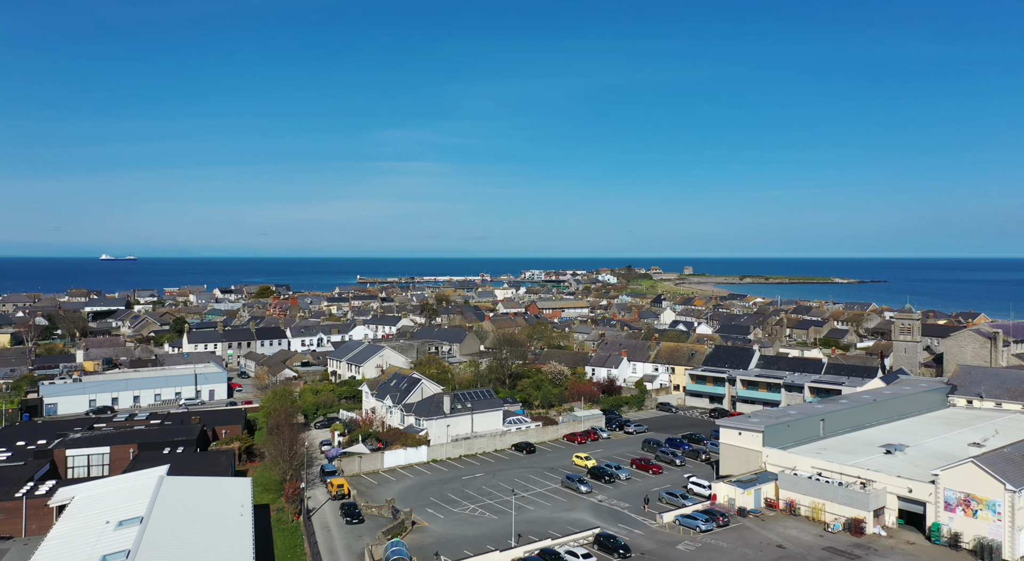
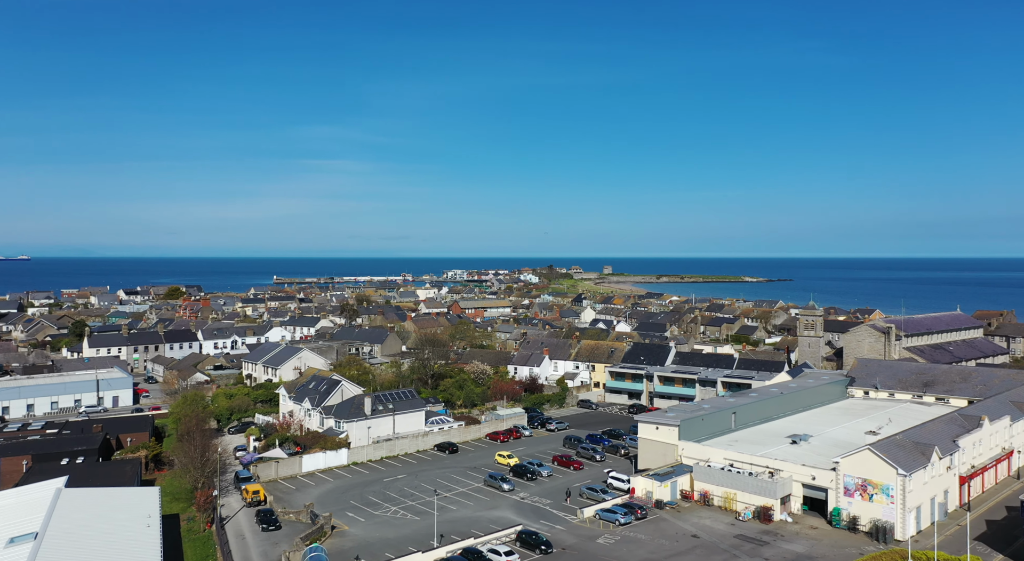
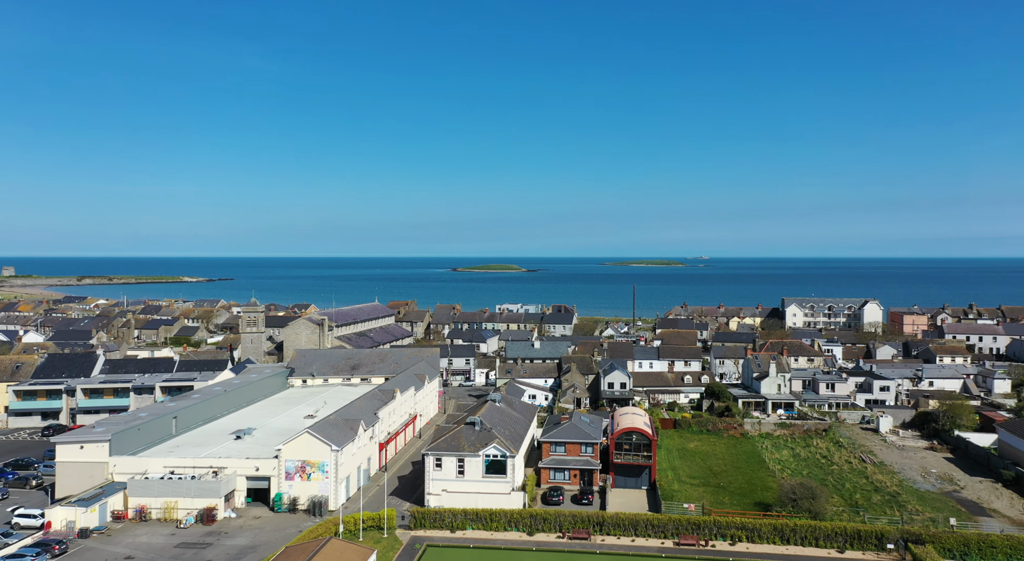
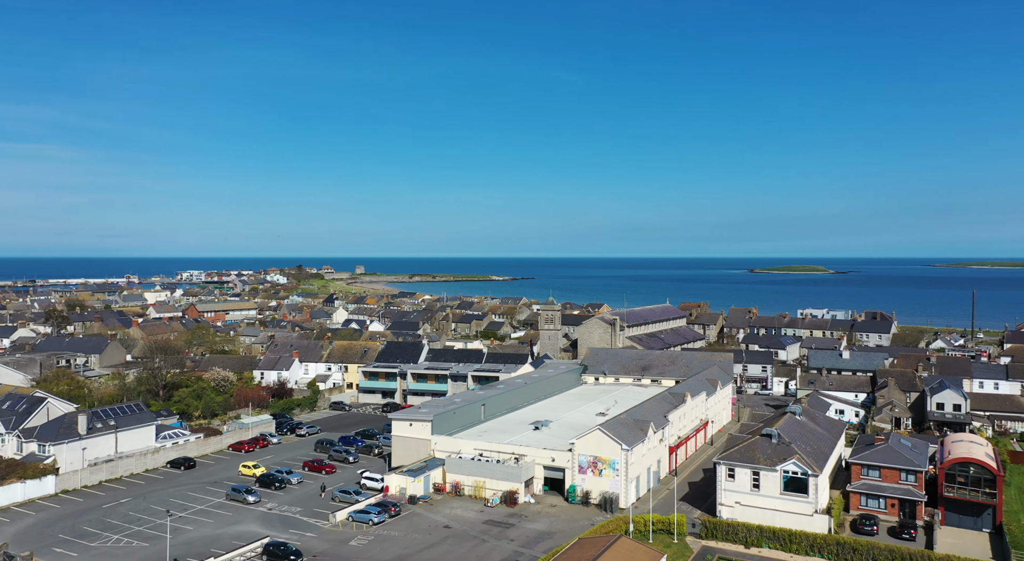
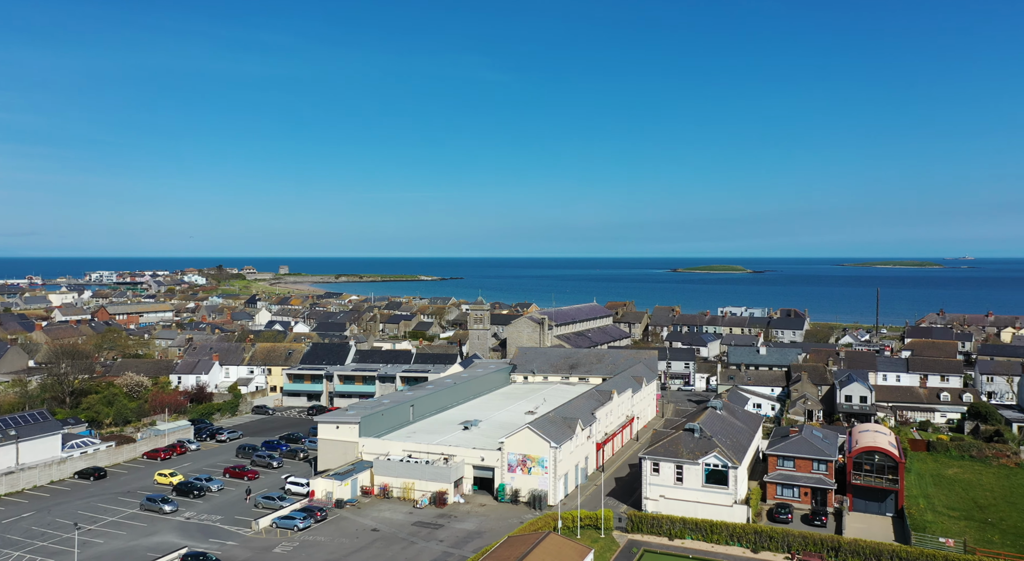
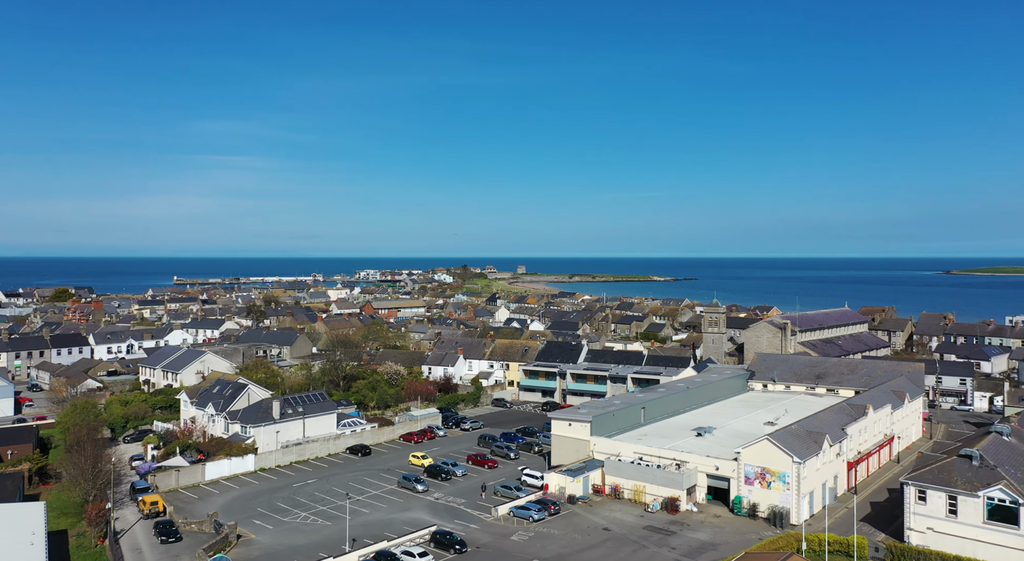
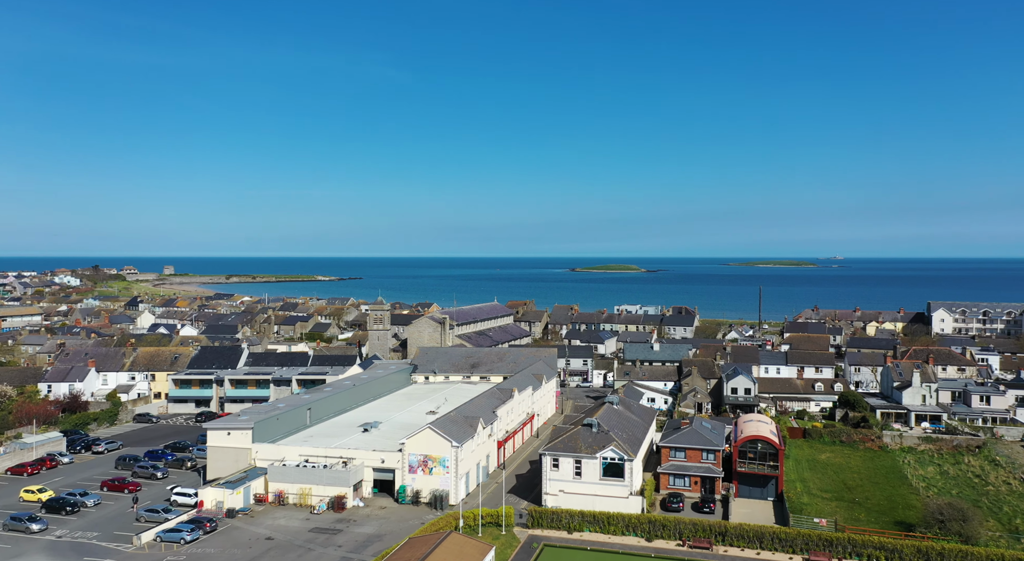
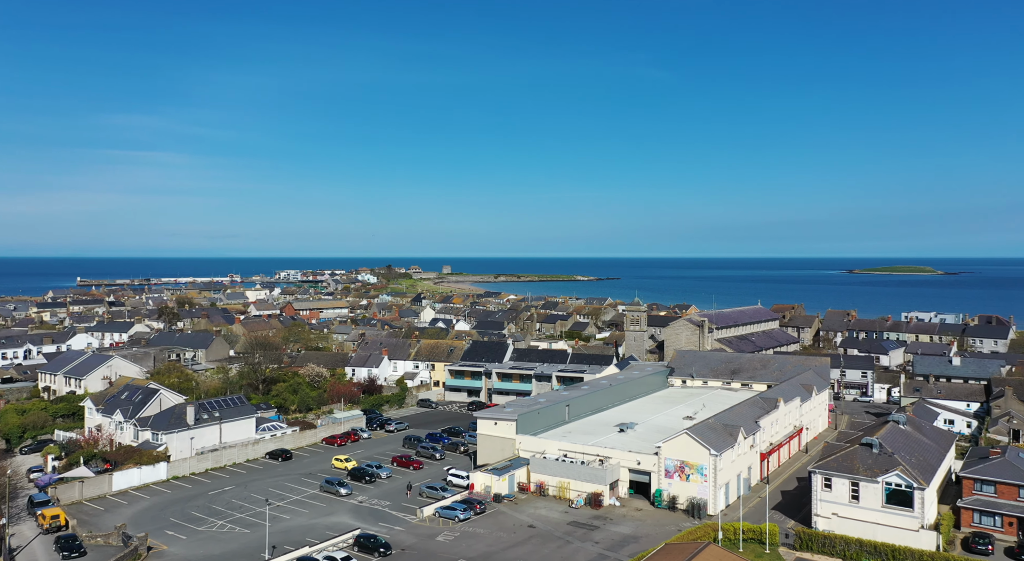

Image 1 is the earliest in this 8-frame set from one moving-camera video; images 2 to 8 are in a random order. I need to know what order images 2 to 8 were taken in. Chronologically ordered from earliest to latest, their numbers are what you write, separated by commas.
2, 6, 8, 4, 5, 7, 3
